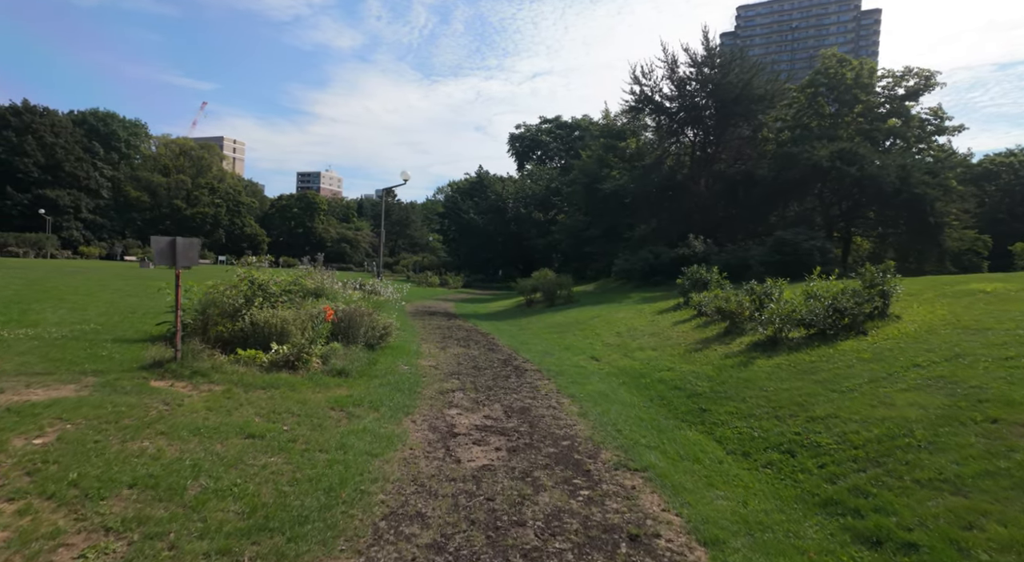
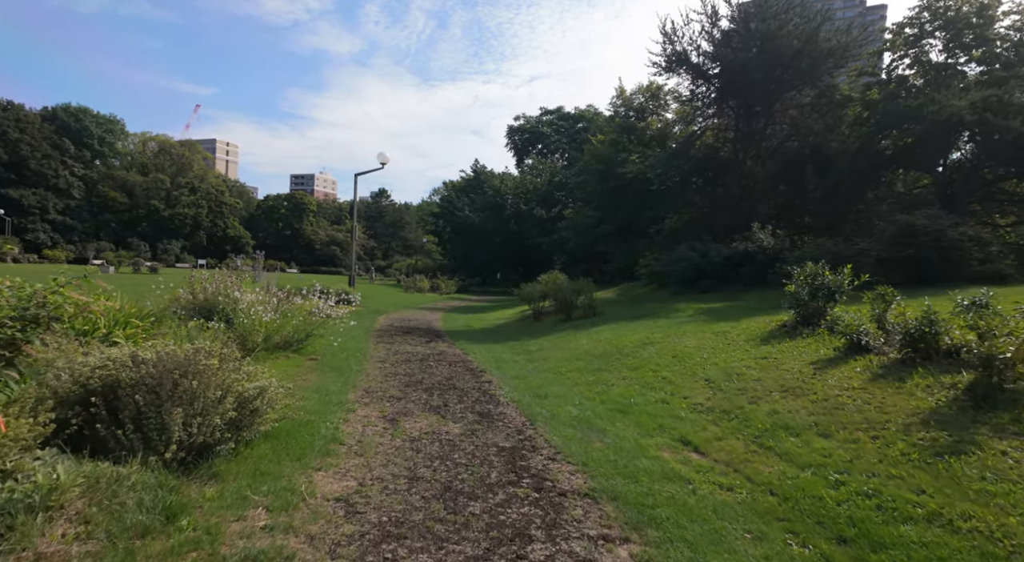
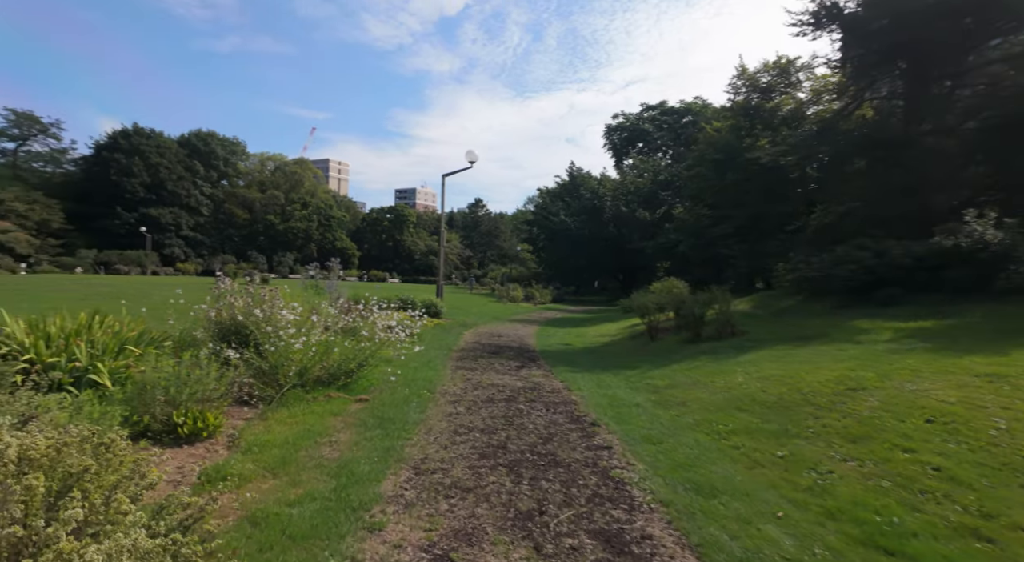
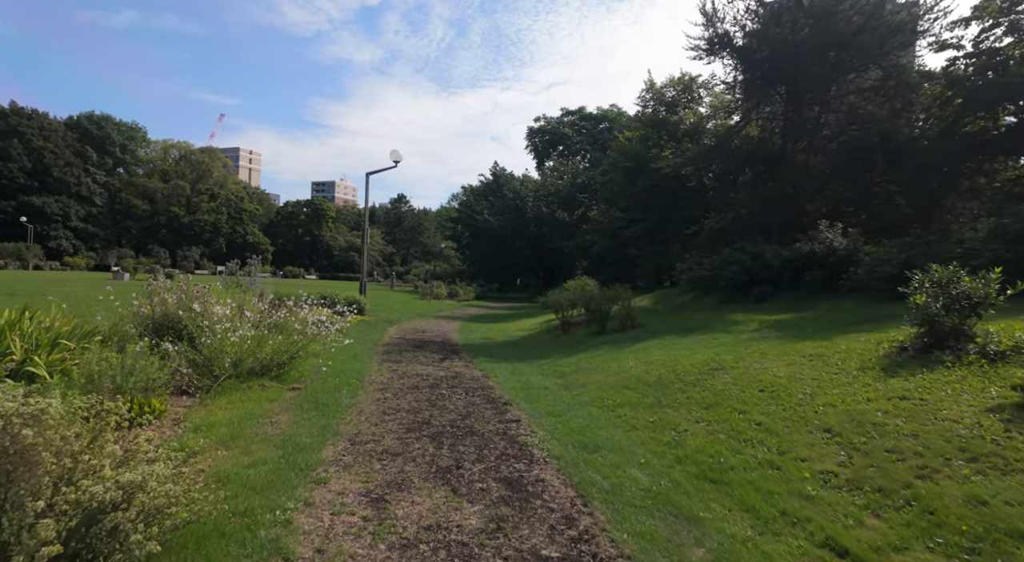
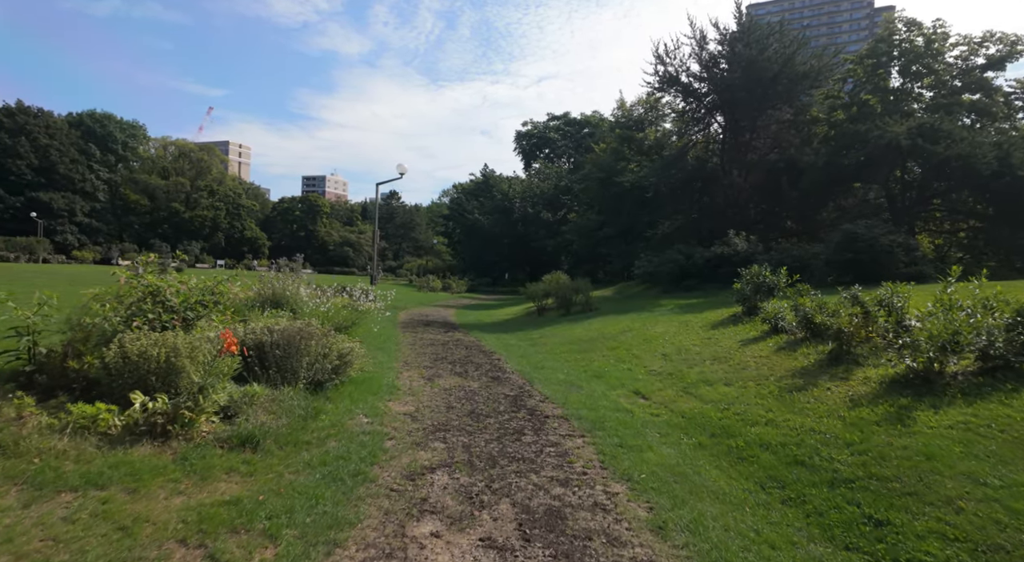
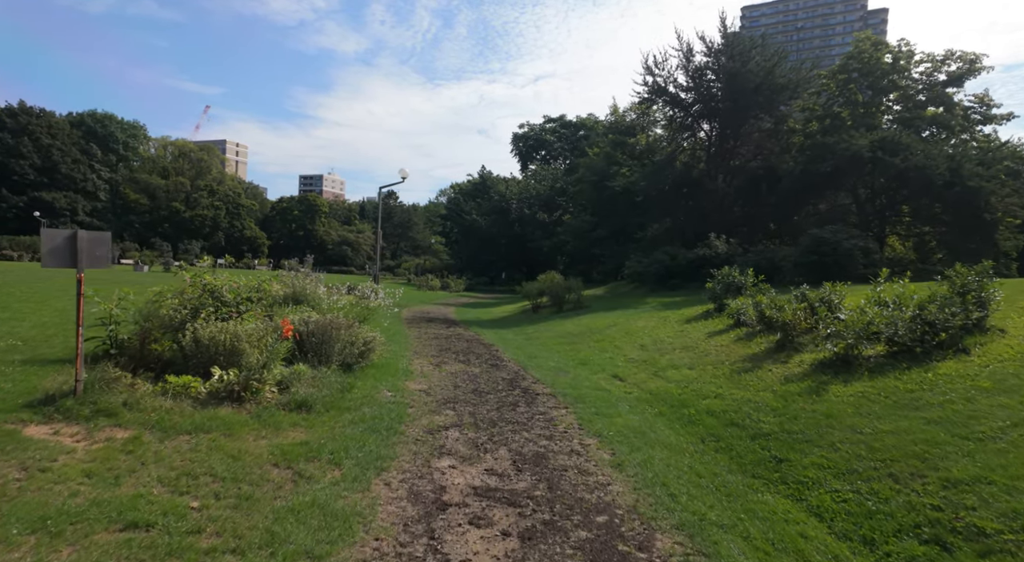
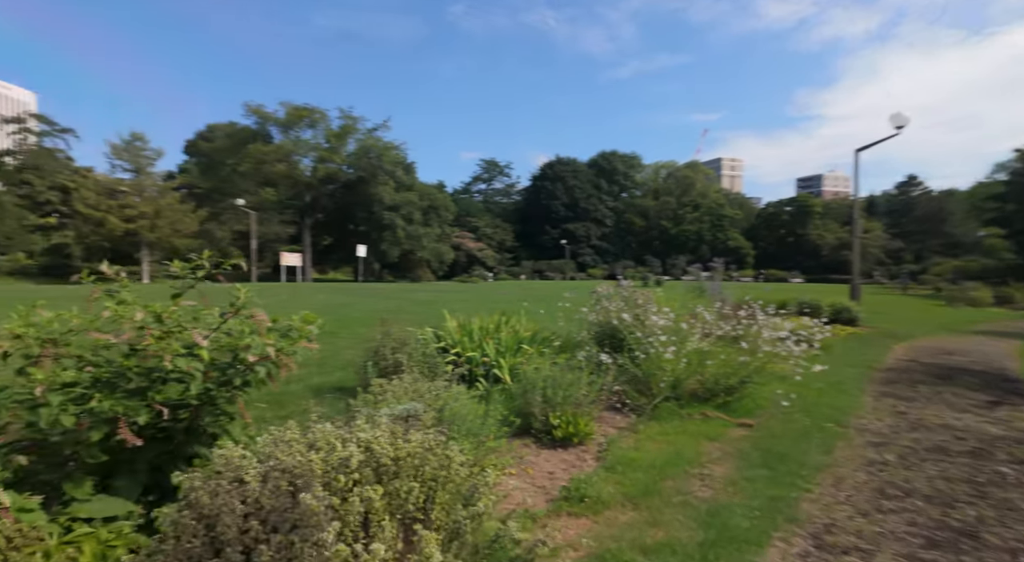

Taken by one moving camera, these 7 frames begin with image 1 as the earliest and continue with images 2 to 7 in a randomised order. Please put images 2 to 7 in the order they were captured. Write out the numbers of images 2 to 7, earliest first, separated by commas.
6, 5, 2, 4, 3, 7
